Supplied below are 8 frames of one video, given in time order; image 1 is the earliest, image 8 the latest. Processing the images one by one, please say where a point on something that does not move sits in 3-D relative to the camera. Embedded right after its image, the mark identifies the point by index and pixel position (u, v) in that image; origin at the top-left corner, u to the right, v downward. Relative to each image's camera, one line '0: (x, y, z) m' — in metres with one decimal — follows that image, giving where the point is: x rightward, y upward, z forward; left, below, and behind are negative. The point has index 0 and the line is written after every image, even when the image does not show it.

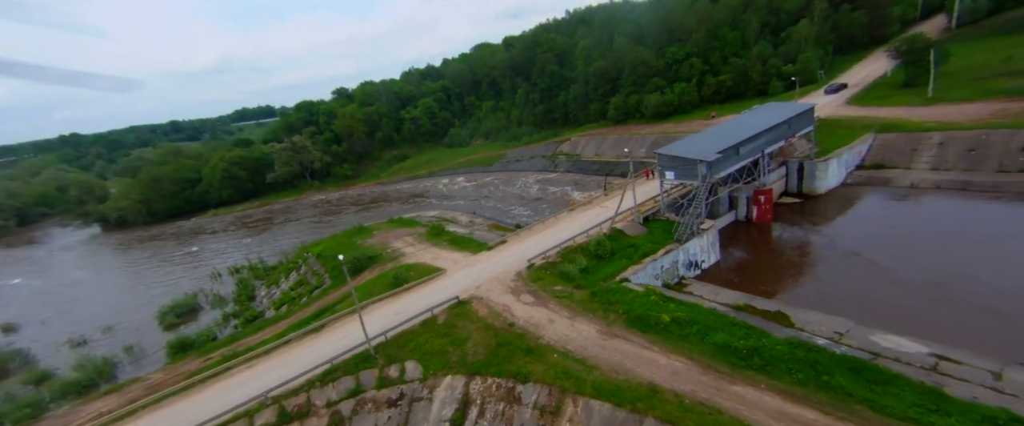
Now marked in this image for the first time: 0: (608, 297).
0: (+3.7, -3.2, +15.8) m
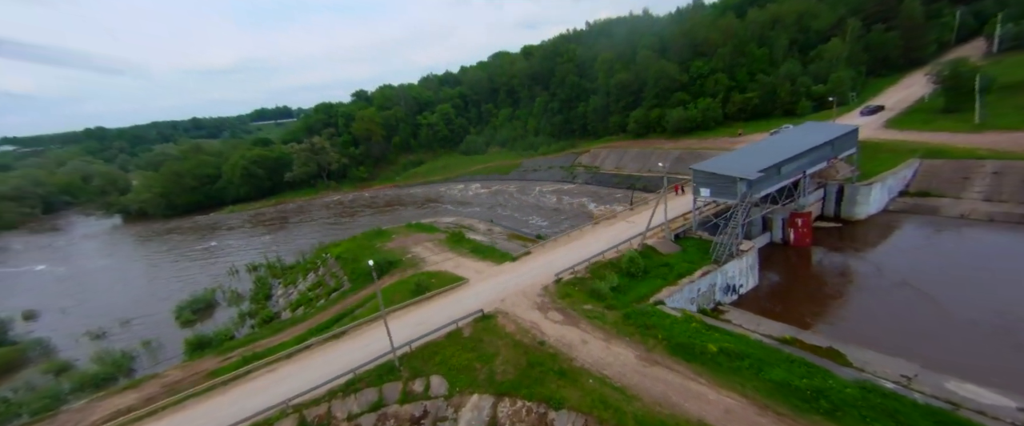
0: (+4.9, -3.9, +14.9) m
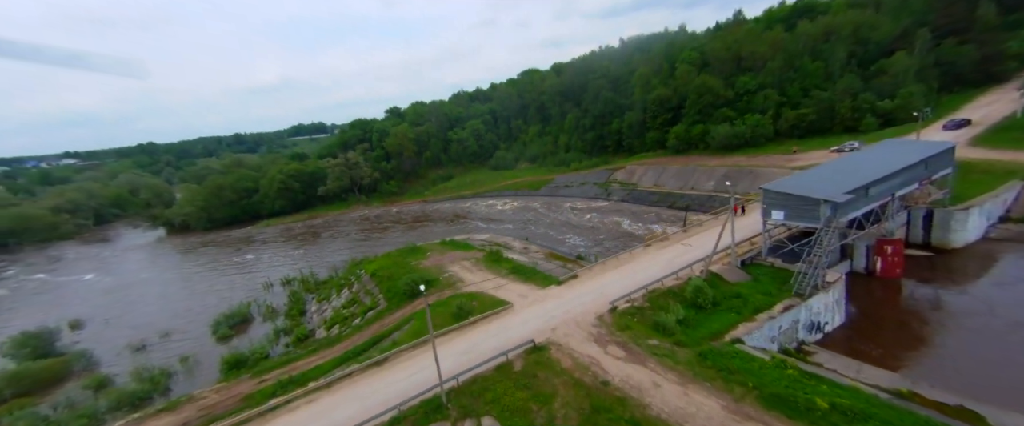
0: (+6.9, -4.7, +12.9) m
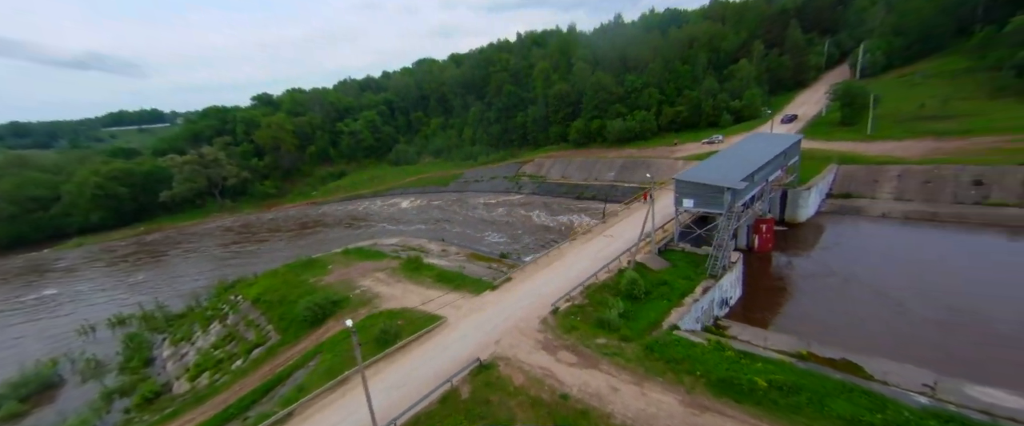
0: (+5.2, -4.6, +13.1) m
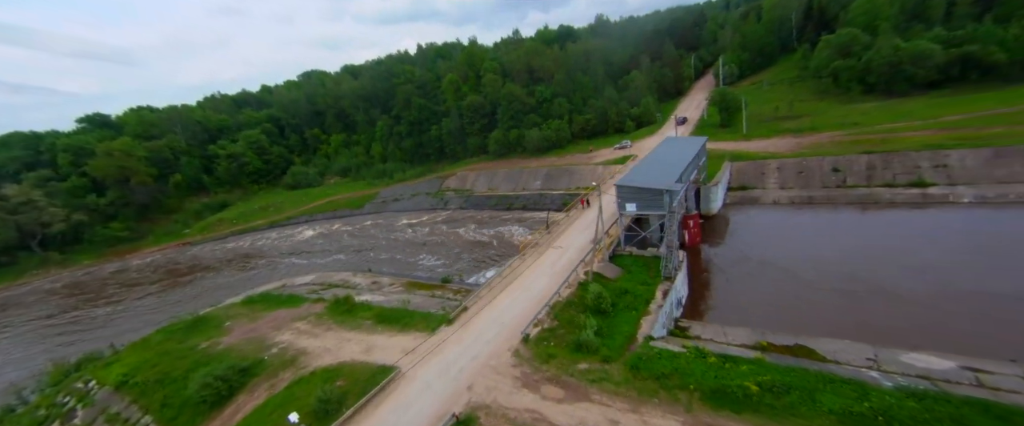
0: (+4.6, -4.8, +12.5) m
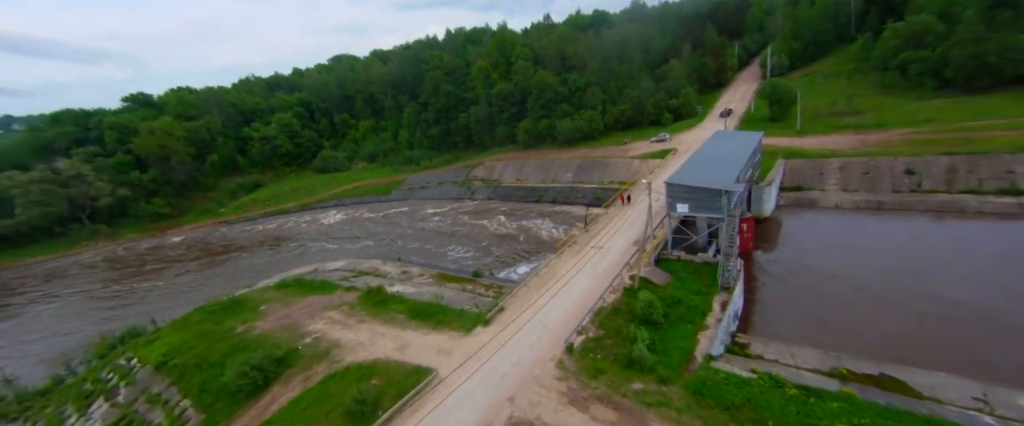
0: (+5.9, -5.0, +11.3) m
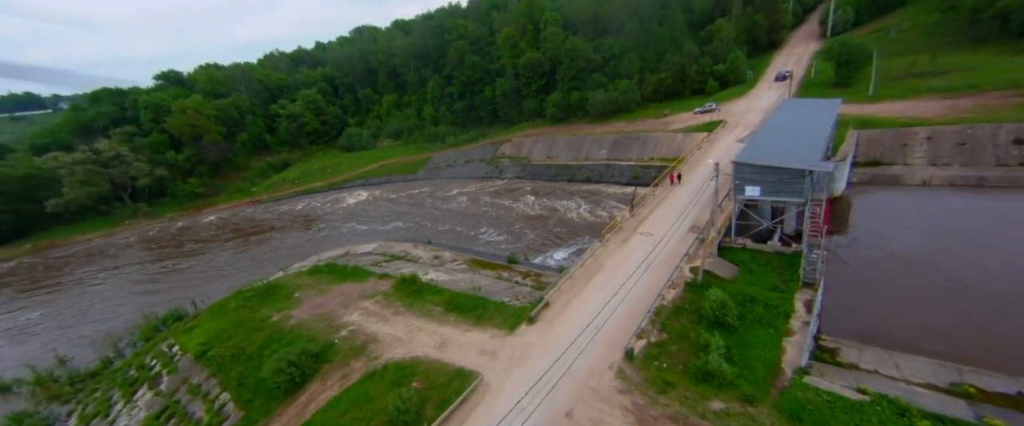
0: (+7.5, -4.9, +9.6) m
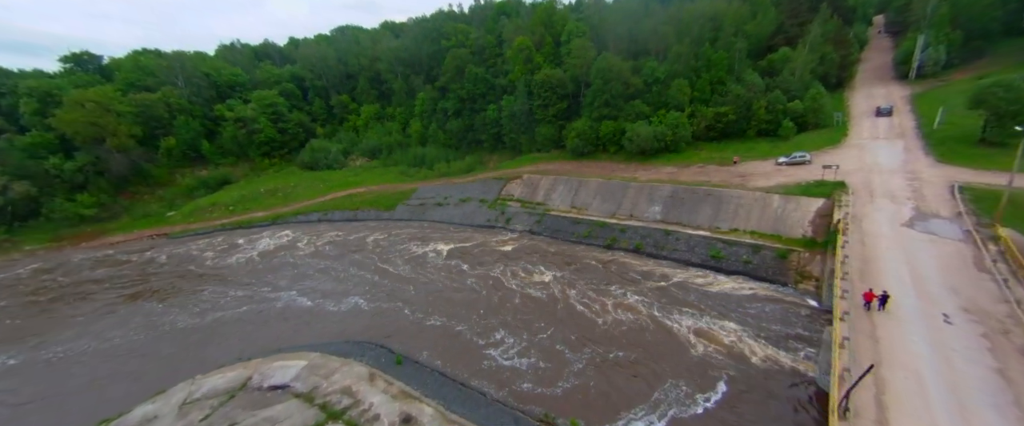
0: (+9.4, -9.3, -2.4) m
